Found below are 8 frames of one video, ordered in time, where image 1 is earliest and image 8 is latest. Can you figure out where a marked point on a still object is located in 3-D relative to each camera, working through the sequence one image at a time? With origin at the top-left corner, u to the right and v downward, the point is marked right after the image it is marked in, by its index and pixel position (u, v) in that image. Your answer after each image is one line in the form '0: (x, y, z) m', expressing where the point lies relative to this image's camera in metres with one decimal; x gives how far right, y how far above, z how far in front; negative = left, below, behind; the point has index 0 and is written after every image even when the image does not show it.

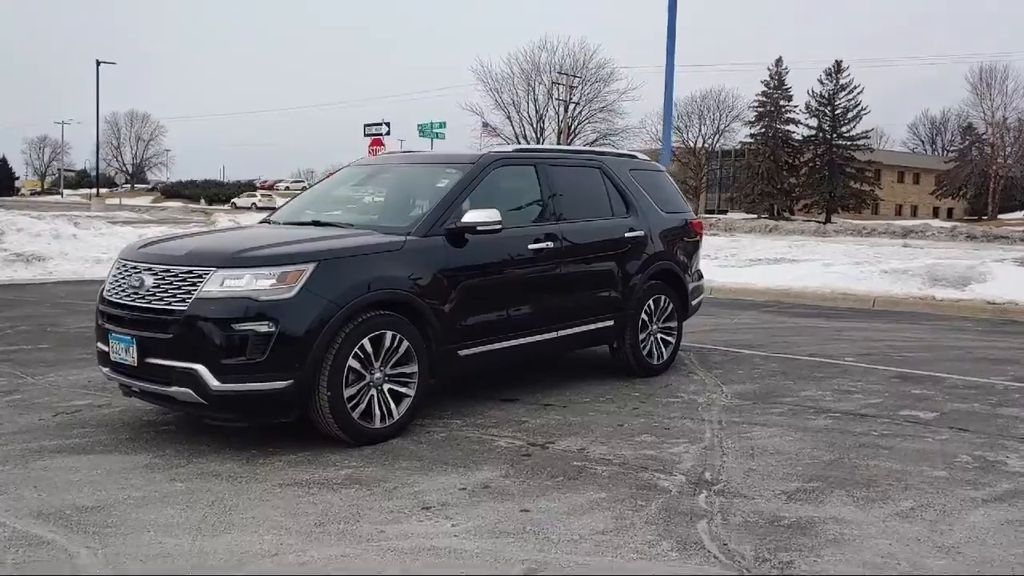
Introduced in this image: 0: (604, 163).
0: (+0.7, +1.0, +7.4) m
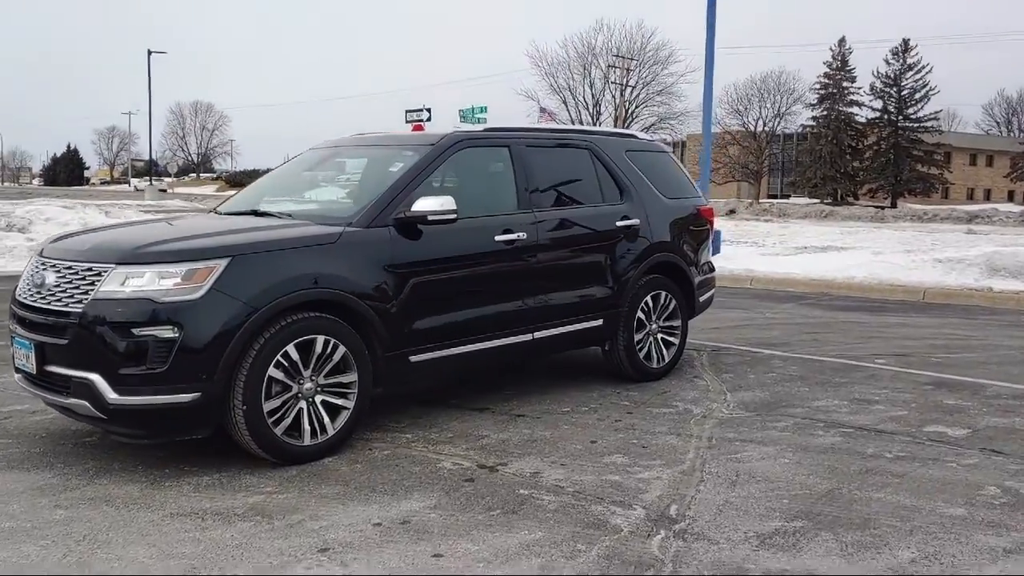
0: (+0.6, +1.0, +6.7) m
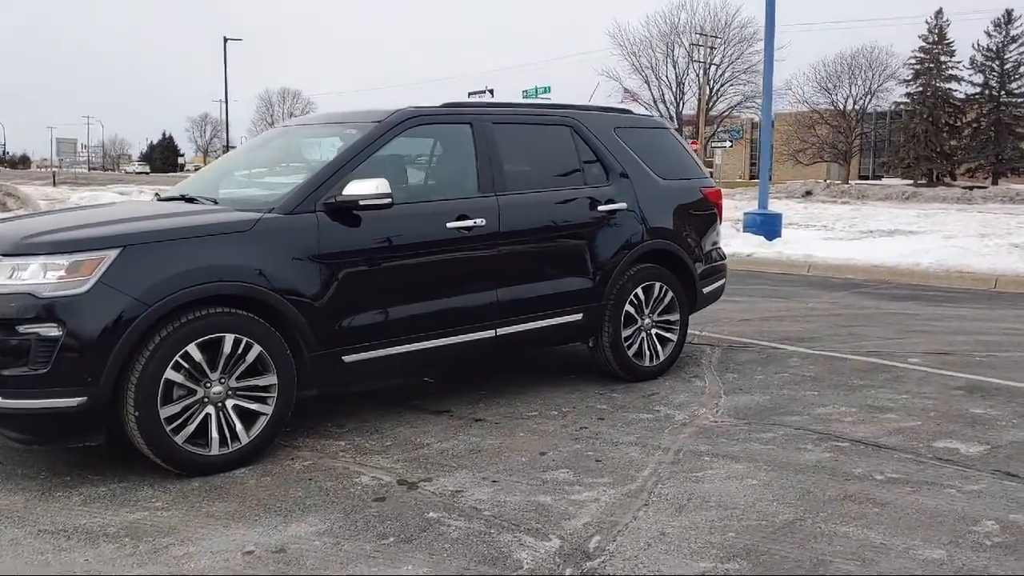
0: (+0.4, +1.1, +6.0) m
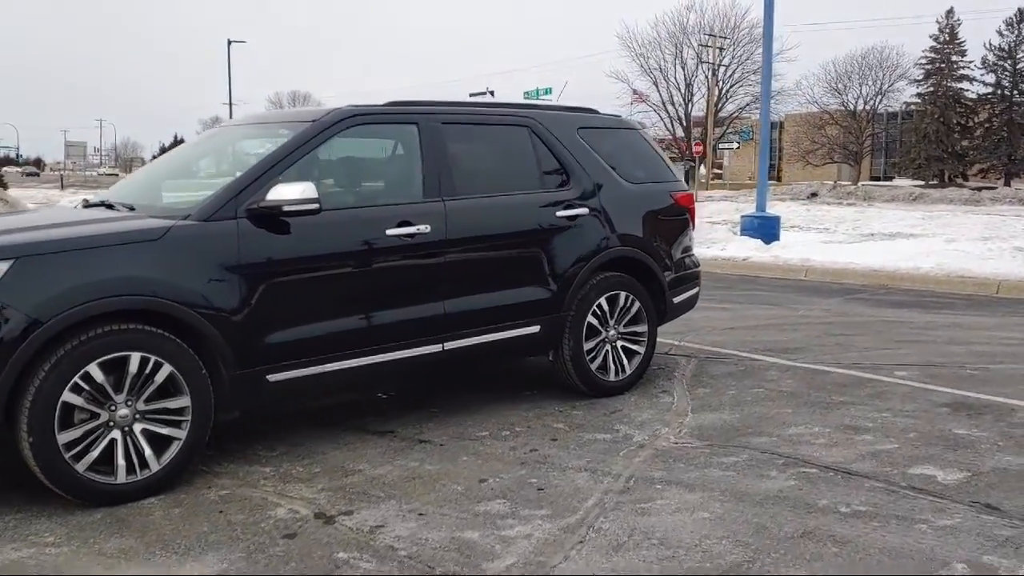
0: (+0.1, +1.0, +5.7) m
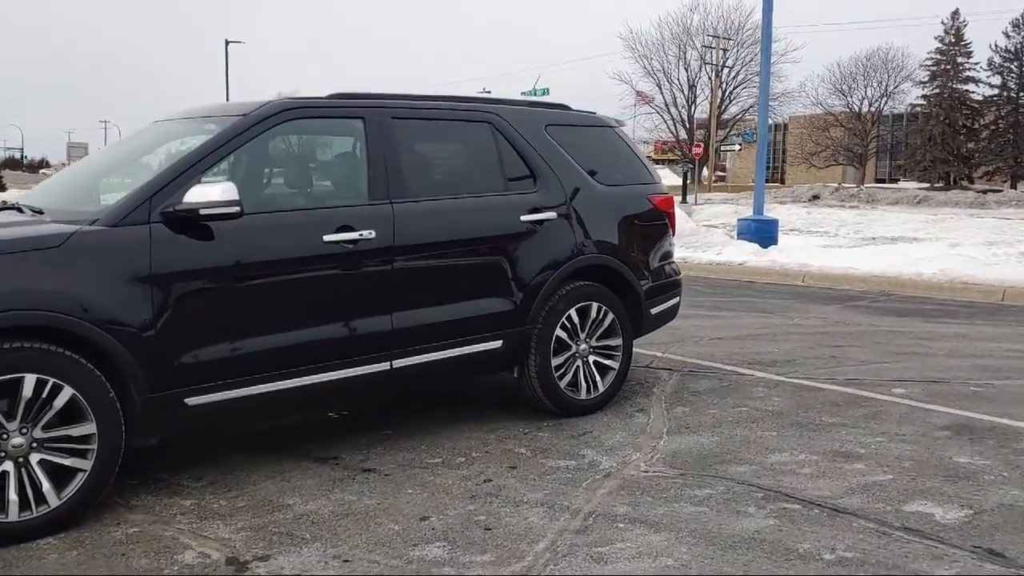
0: (-0.1, +0.9, +5.2) m
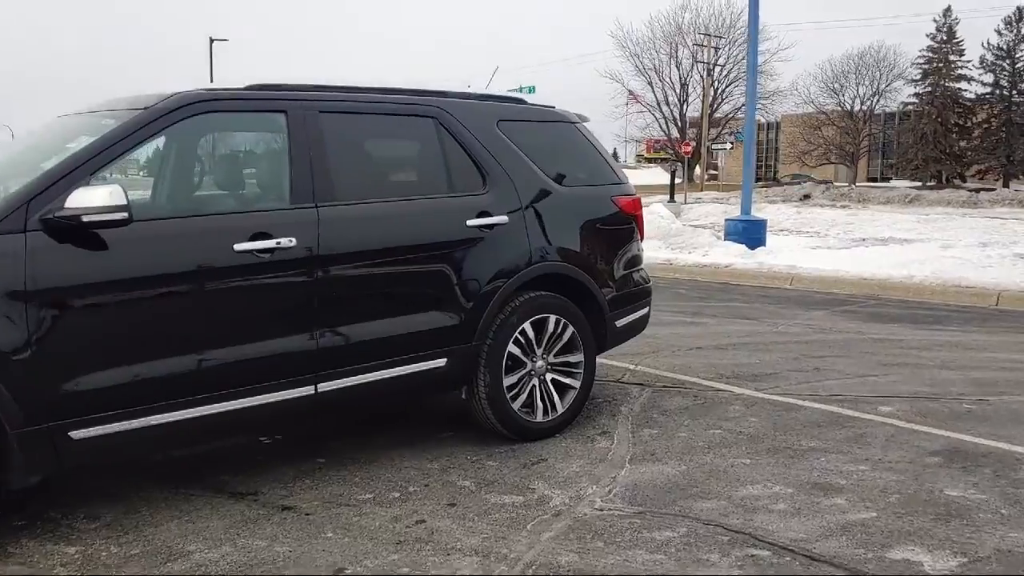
0: (-0.3, +0.9, +4.7) m
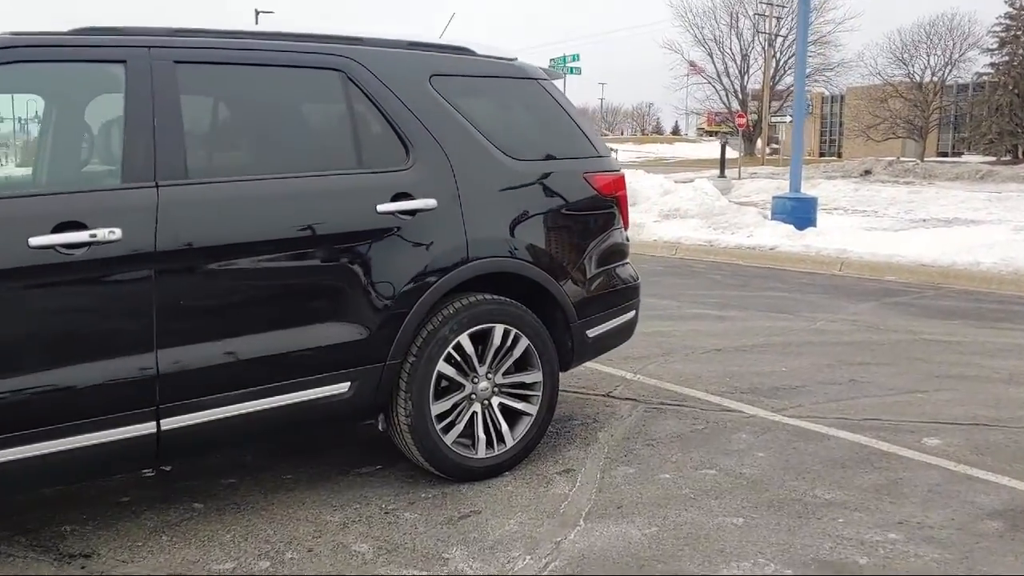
0: (-0.6, +0.9, +3.7) m
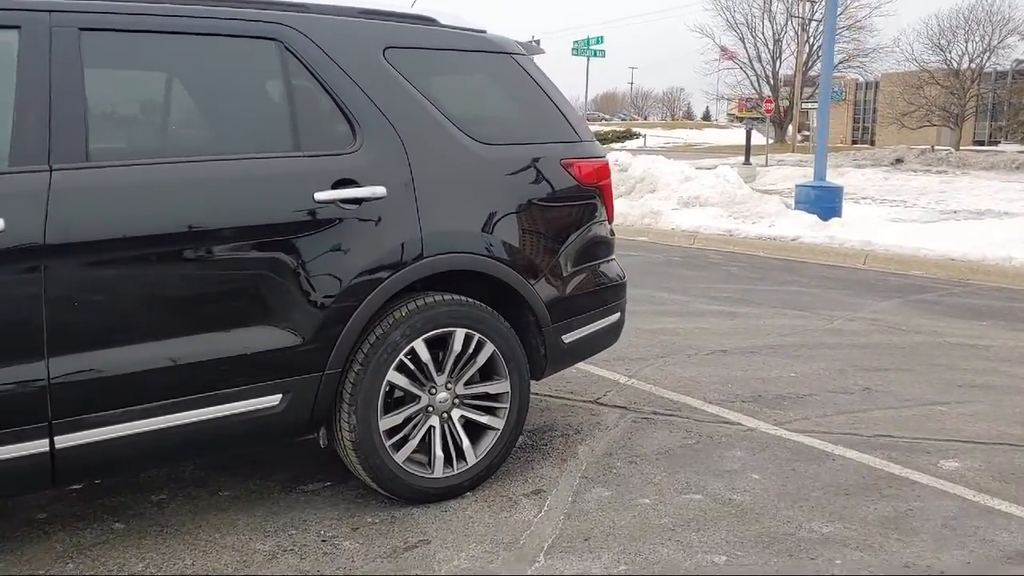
0: (-0.7, +0.9, +3.3) m
